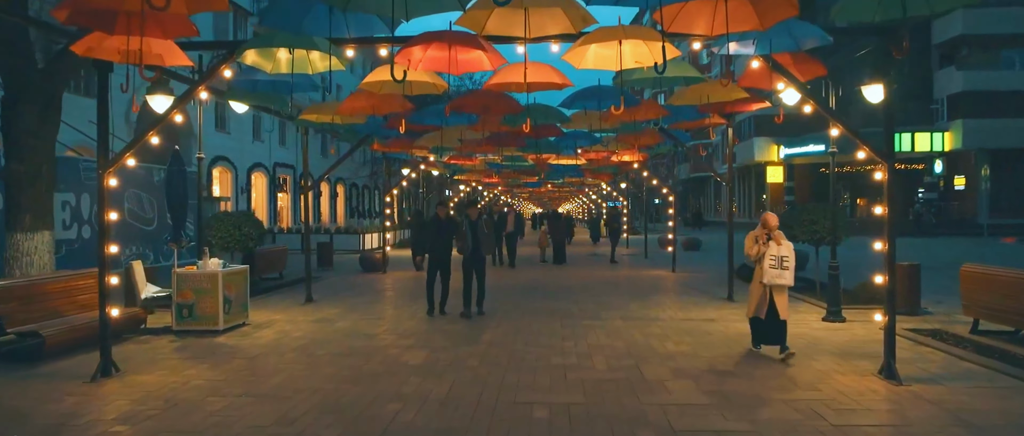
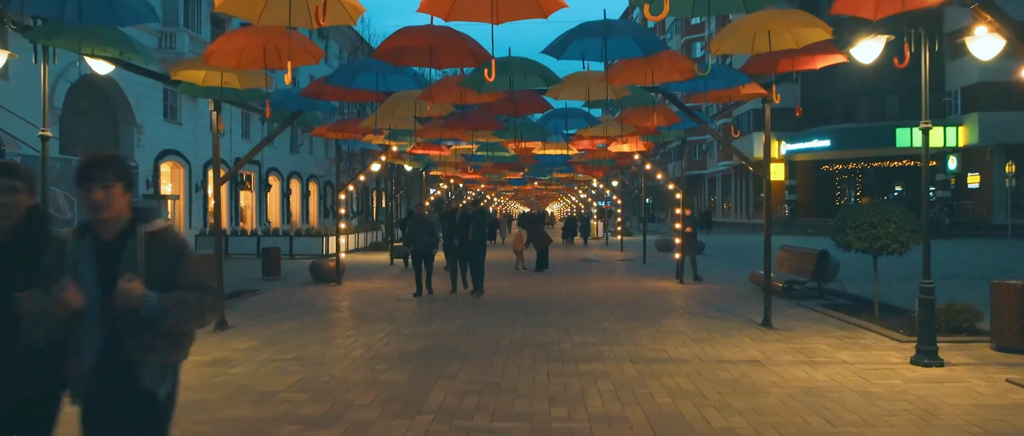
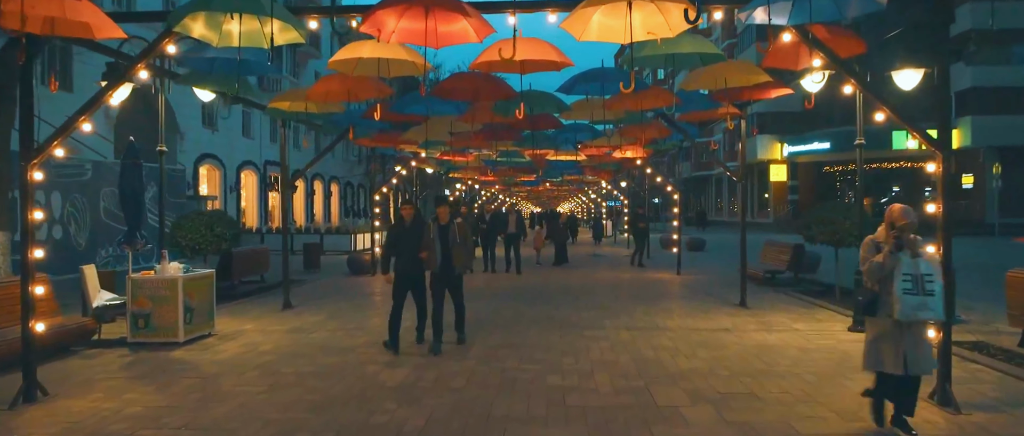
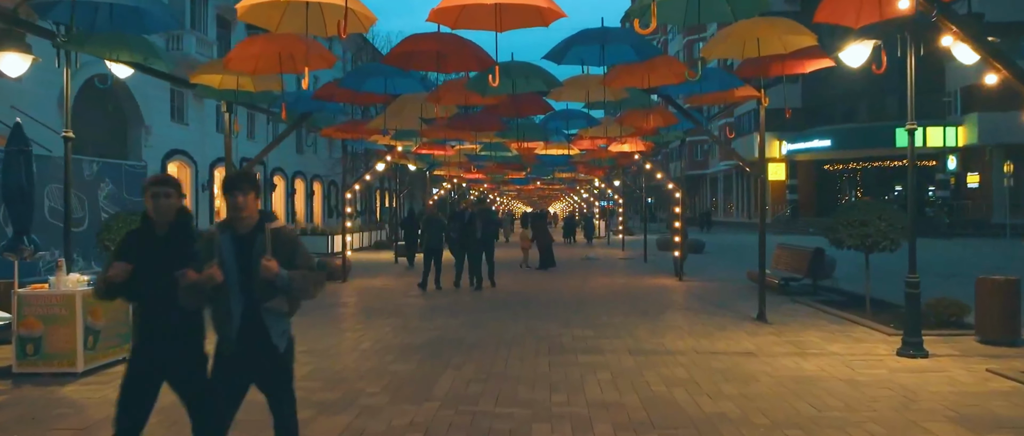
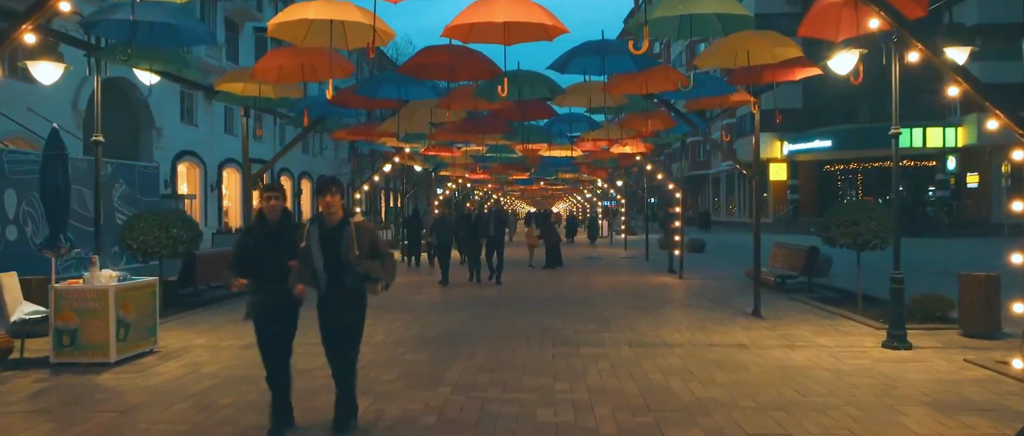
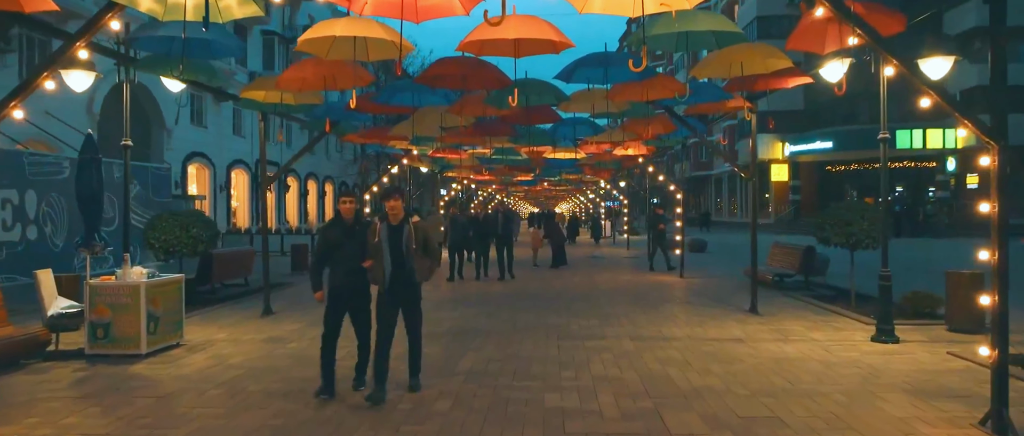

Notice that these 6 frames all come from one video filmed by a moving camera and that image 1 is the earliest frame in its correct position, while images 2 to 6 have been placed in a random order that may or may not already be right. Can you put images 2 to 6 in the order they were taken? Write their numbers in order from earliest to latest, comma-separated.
3, 6, 5, 4, 2
